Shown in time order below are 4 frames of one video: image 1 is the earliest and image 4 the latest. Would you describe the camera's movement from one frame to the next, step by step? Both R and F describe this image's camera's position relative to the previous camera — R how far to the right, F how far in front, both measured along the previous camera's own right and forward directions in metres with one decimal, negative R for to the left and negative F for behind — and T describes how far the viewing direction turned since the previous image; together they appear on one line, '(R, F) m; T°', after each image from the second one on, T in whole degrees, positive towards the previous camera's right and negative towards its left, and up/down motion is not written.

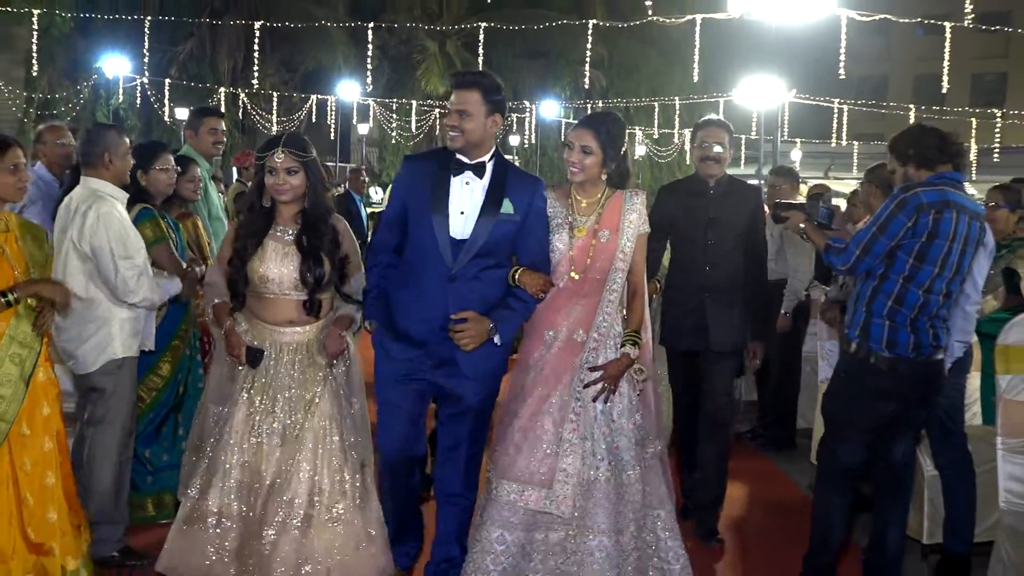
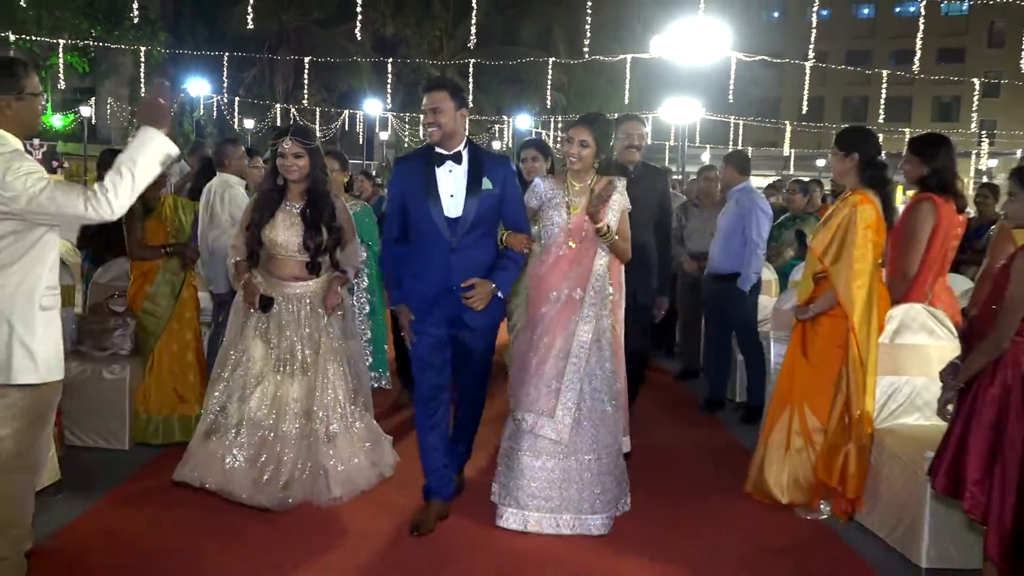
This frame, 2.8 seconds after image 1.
(+0.2, -2.2) m; 0°
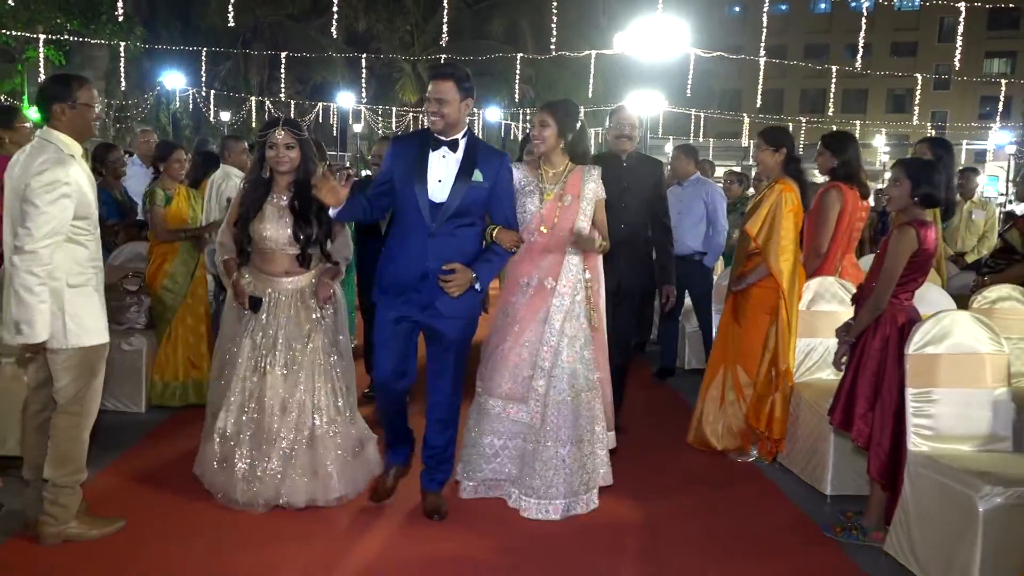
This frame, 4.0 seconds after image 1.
(-0.1, -0.3) m; +2°
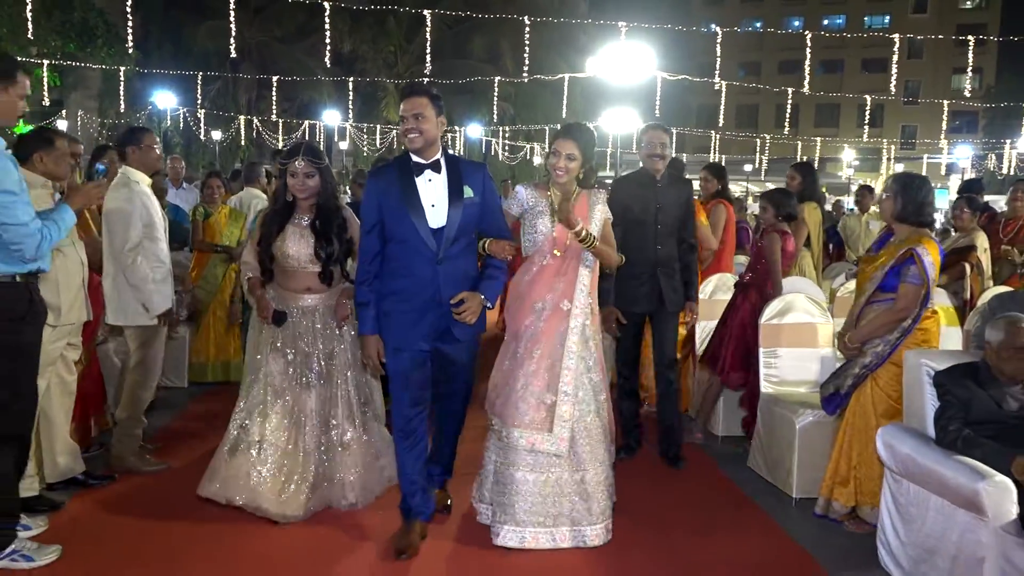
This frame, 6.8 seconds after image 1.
(0.0, -0.3) m; +1°
